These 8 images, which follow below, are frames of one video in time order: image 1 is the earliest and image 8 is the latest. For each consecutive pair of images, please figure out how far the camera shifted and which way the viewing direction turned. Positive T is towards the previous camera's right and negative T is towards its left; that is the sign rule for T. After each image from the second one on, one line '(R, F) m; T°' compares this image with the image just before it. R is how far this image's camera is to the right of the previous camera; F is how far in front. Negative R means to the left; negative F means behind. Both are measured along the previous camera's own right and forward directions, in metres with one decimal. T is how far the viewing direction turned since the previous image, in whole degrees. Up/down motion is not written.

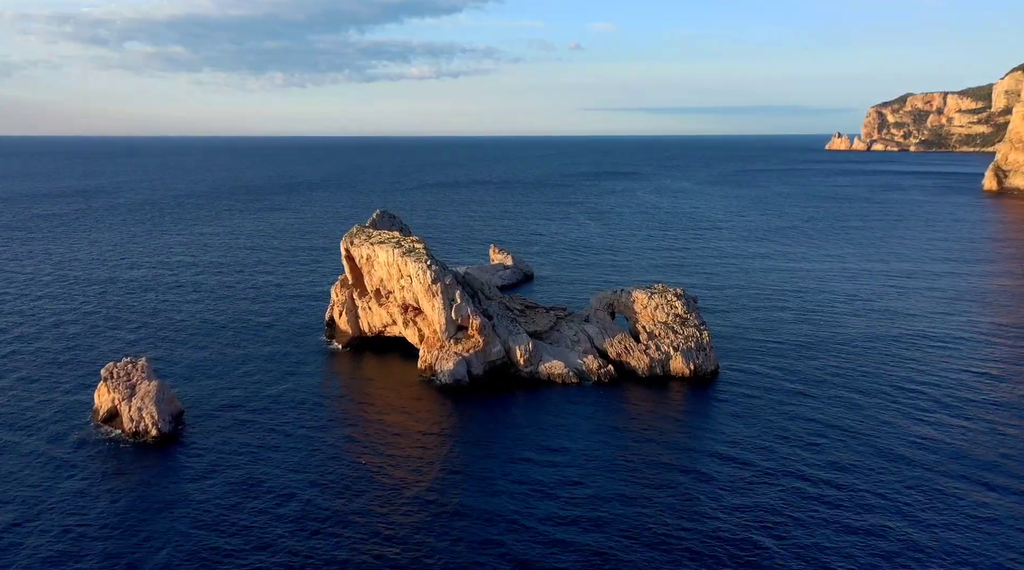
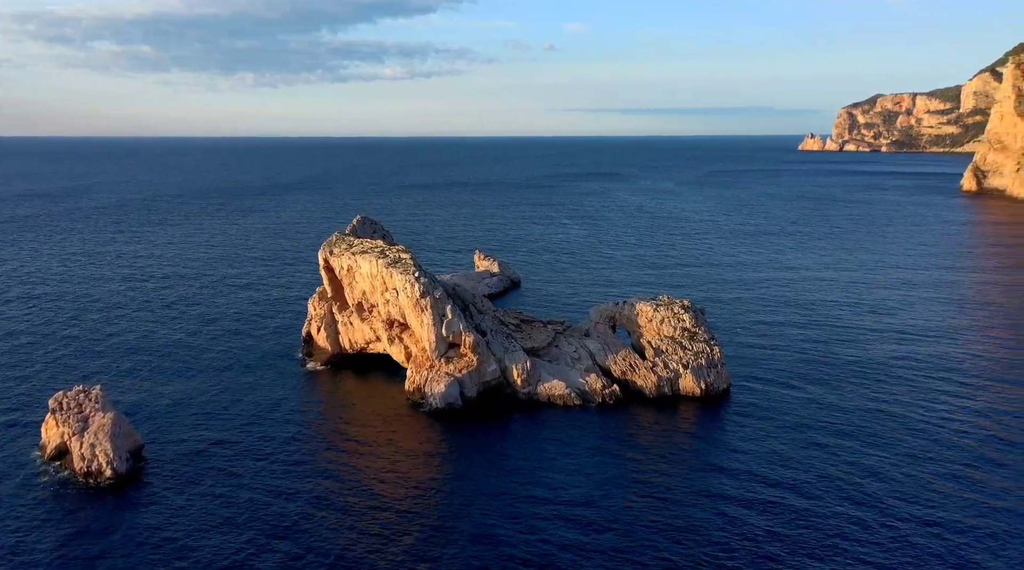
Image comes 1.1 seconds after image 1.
(-1.2, +4.1) m; +2°
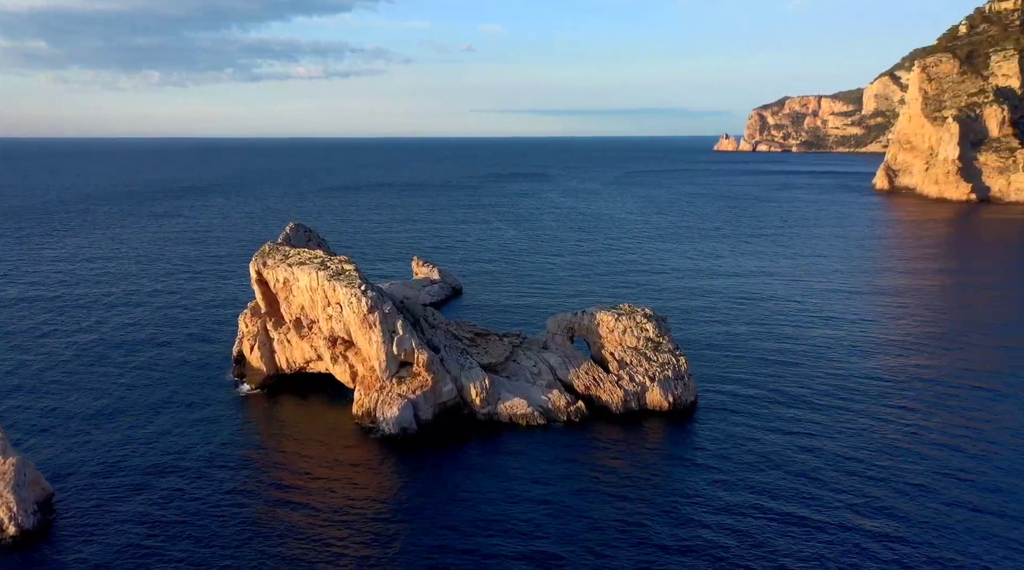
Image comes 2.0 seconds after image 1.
(-1.9, +3.5) m; +5°
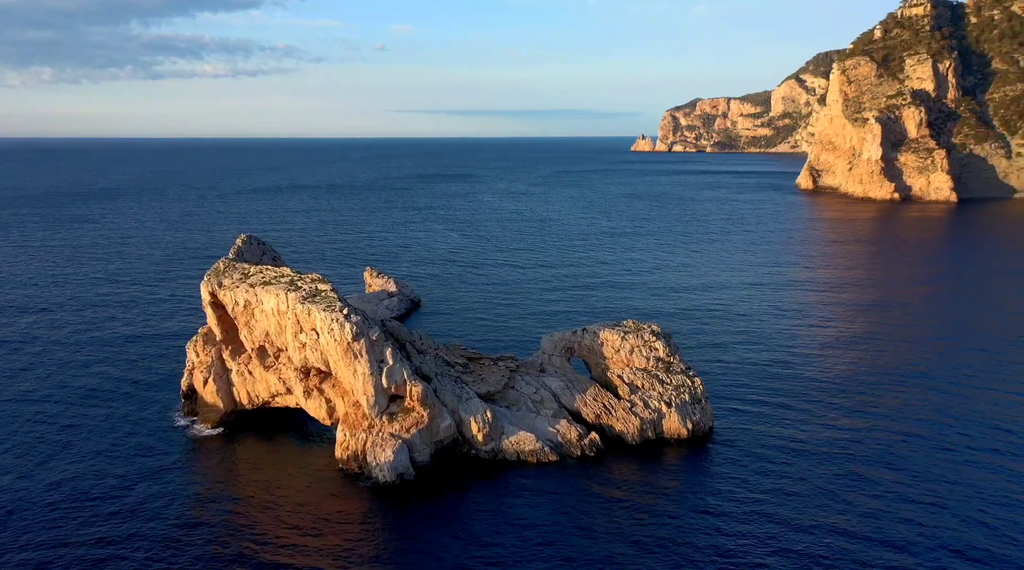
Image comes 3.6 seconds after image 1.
(-3.9, +5.3) m; +6°
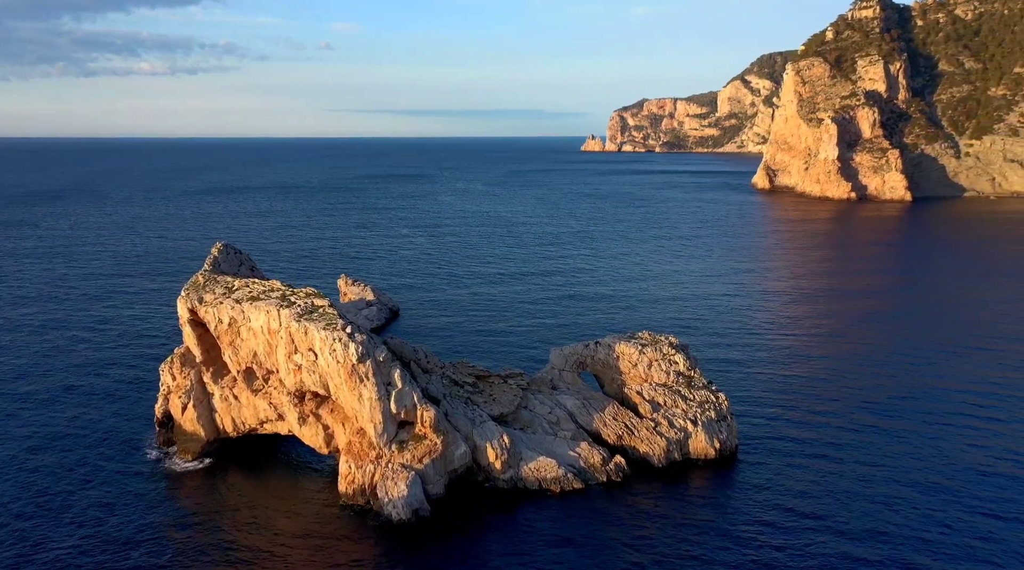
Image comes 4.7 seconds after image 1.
(-2.8, +3.4) m; +4°
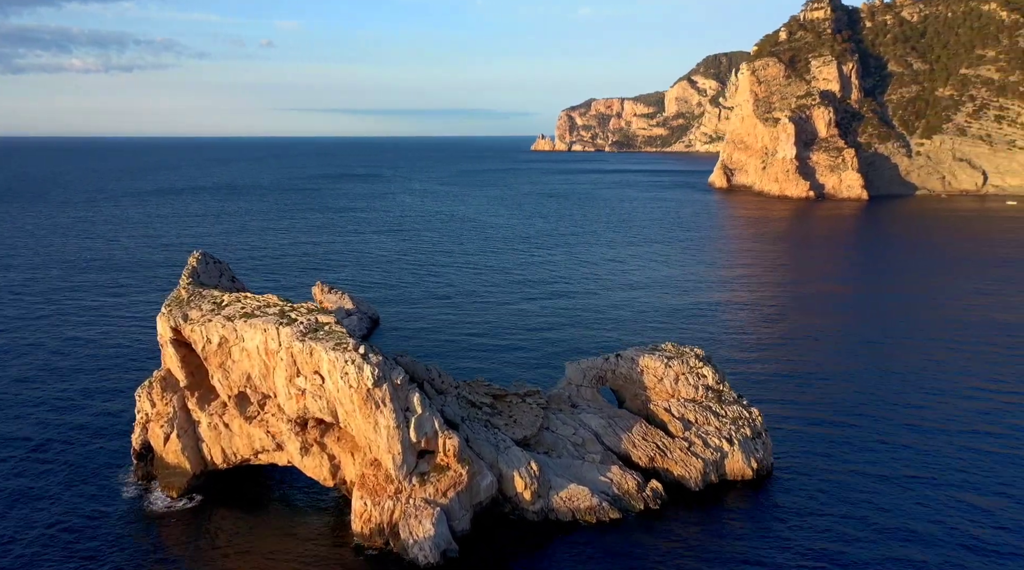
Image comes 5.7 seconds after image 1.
(-2.9, +3.3) m; +4°
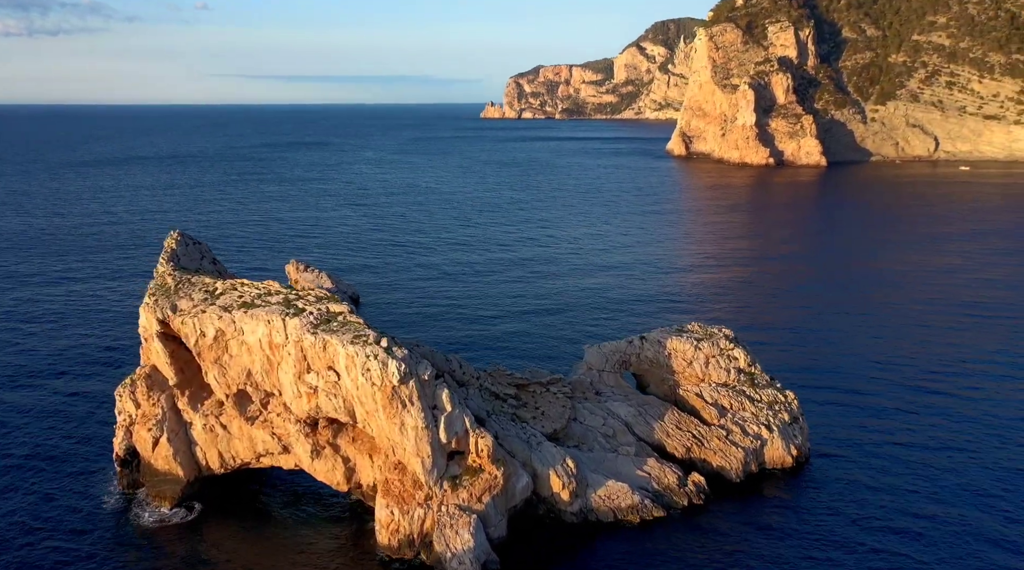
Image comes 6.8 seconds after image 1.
(-2.7, +3.0) m; +3°
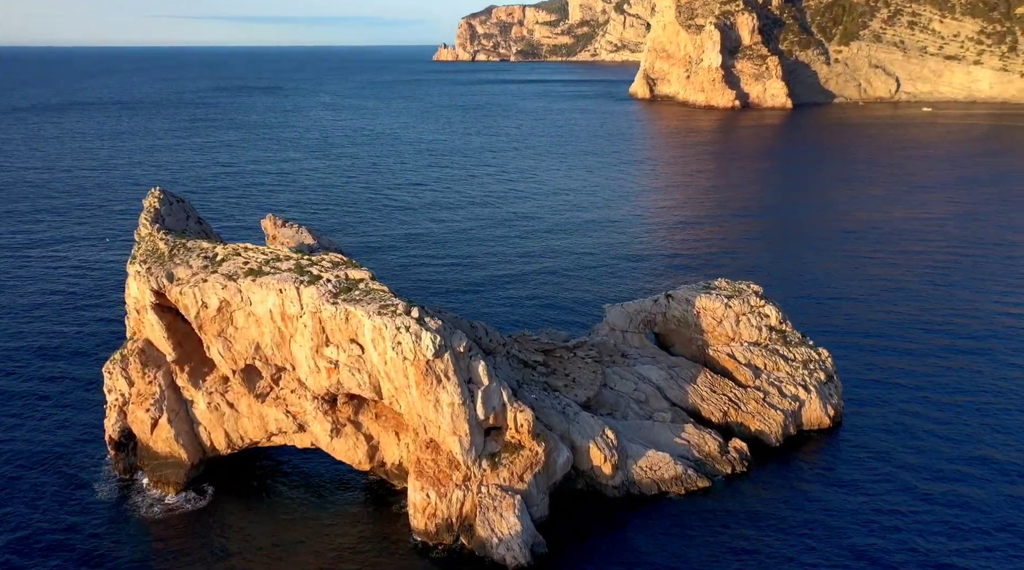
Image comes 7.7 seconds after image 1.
(-2.4, +2.4) m; +3°
